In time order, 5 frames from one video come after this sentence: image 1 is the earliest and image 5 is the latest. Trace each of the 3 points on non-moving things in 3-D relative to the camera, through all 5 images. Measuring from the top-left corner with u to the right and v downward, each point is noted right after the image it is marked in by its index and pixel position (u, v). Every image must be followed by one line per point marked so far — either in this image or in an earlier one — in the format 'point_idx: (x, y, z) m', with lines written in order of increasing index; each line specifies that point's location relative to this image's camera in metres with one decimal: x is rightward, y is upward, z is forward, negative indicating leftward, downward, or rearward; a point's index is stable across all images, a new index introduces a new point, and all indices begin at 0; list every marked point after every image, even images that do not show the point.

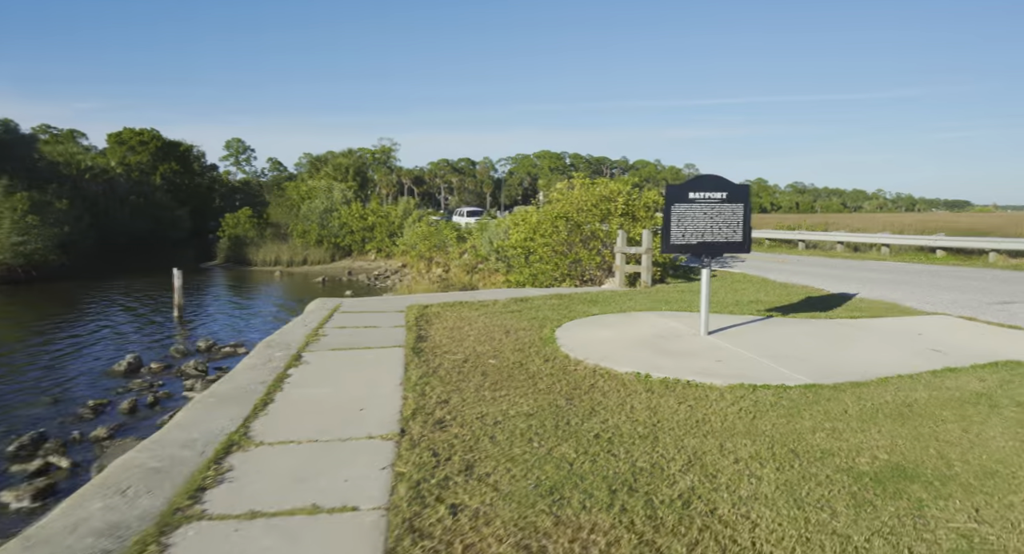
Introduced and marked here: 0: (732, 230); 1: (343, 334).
0: (+2.7, +0.6, +7.7) m
1: (-2.2, -0.7, +8.1) m
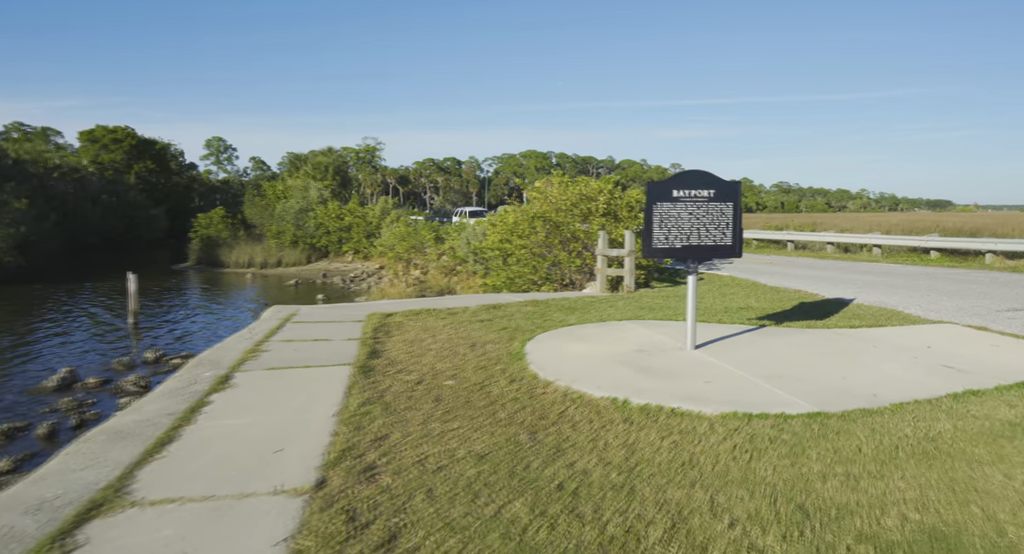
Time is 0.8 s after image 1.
0: (+2.3, +0.5, +6.9) m
1: (-2.6, -0.8, +7.2) m
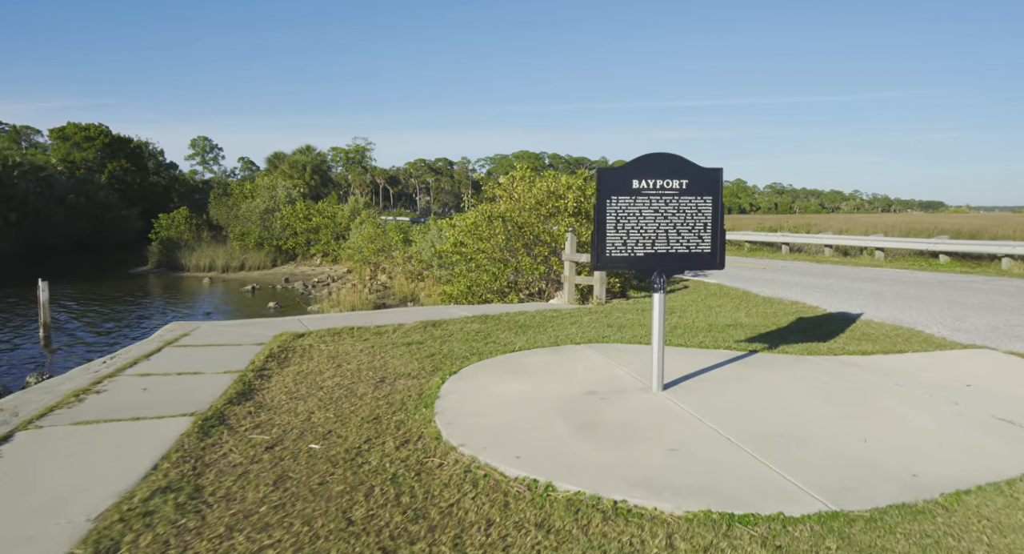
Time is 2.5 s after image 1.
0: (+1.6, +0.4, +5.2) m
1: (-3.4, -1.0, +5.5) m
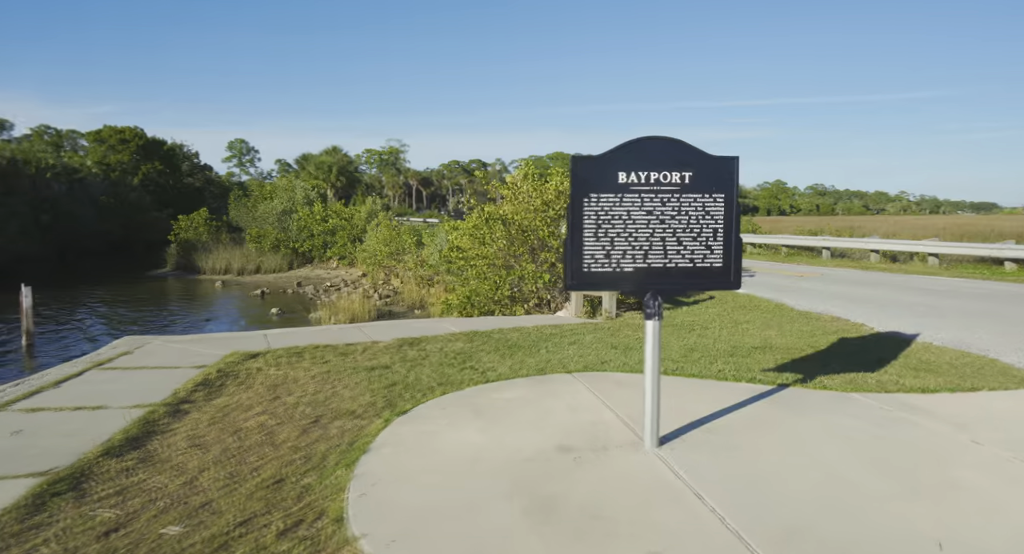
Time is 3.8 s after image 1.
0: (+1.2, +0.2, +4.0) m
1: (-3.7, -1.1, +4.5) m
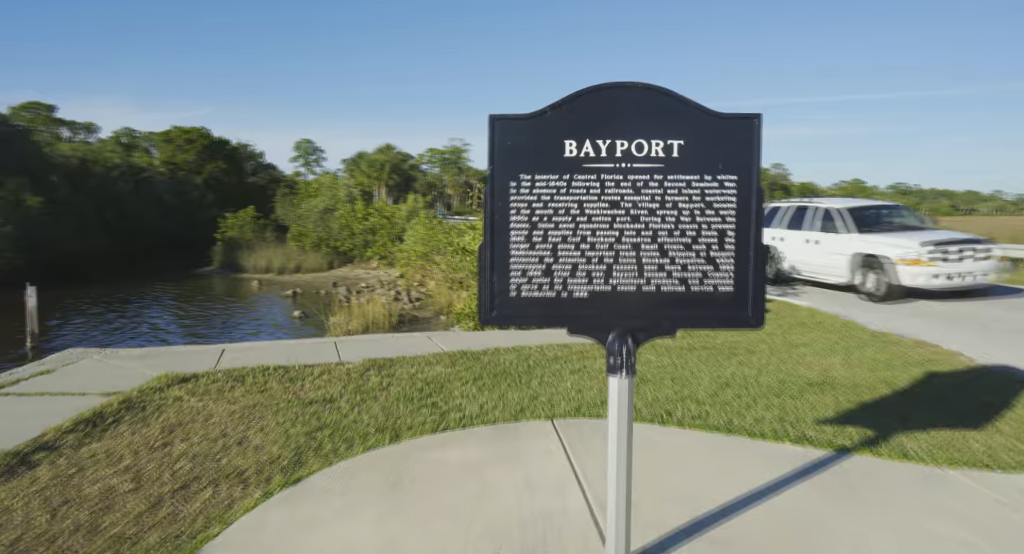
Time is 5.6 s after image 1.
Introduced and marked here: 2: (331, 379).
0: (+0.8, +0.1, +2.5) m
1: (-4.1, -1.2, +3.5) m
2: (-1.7, -0.9, +5.8) m
